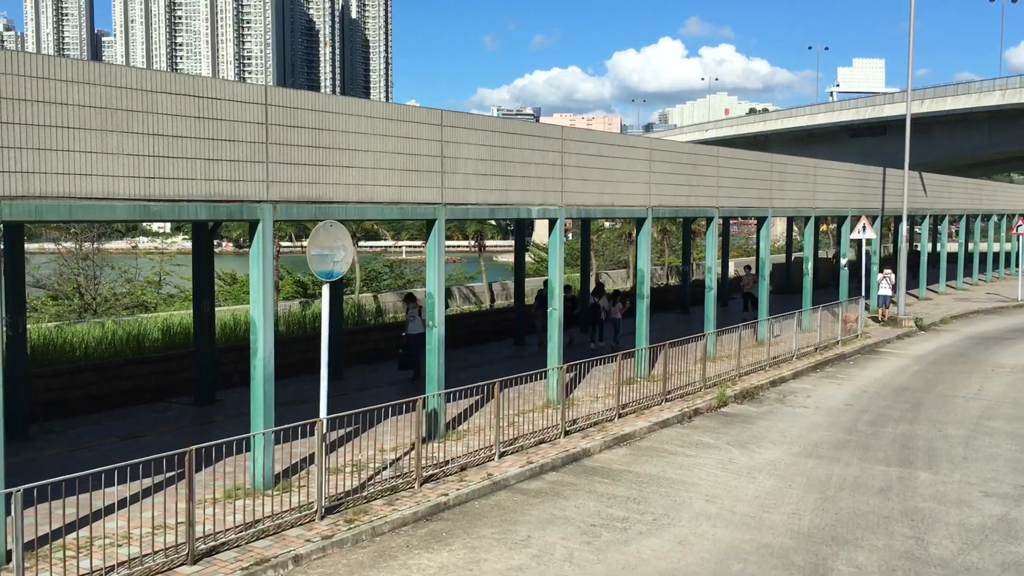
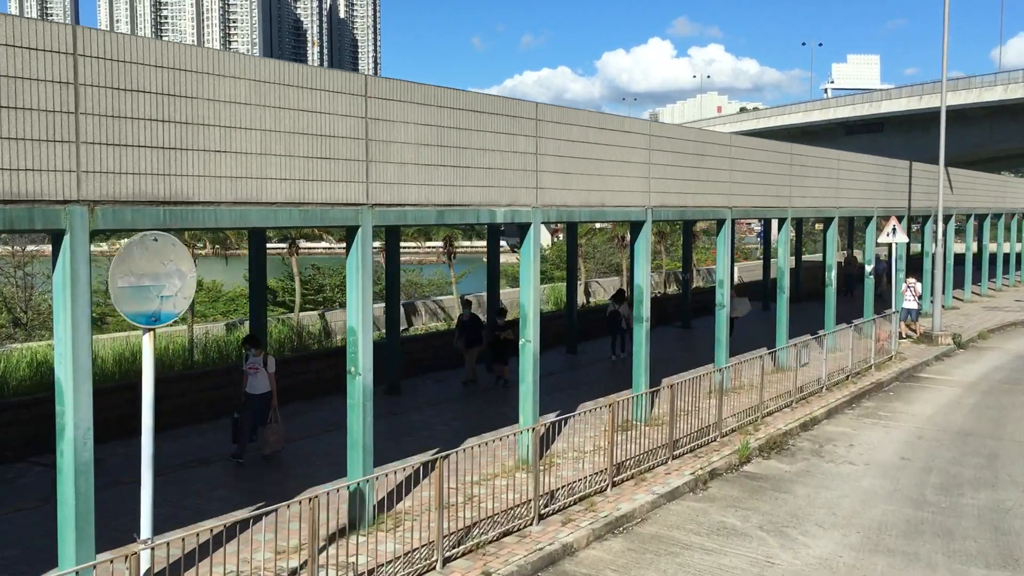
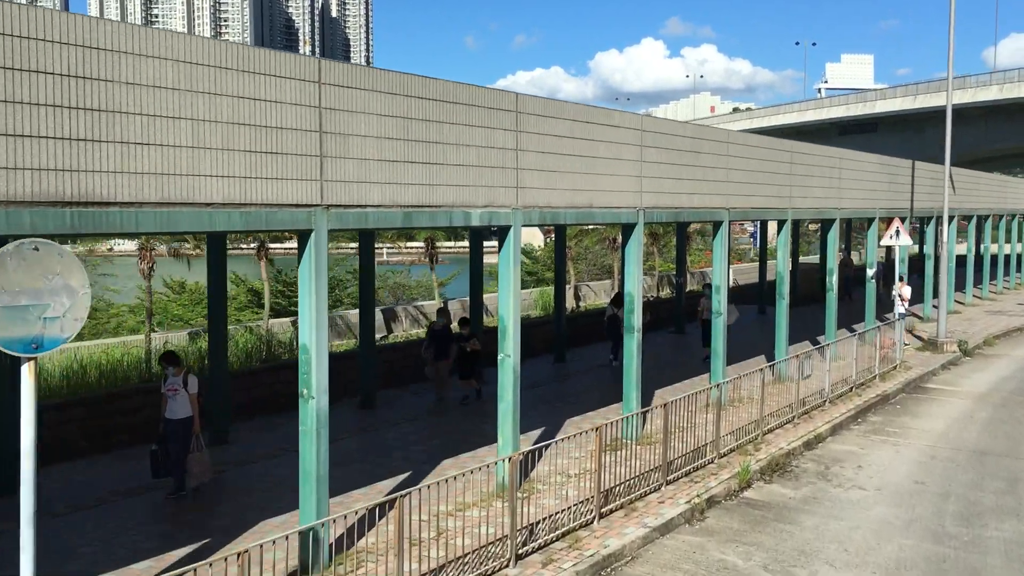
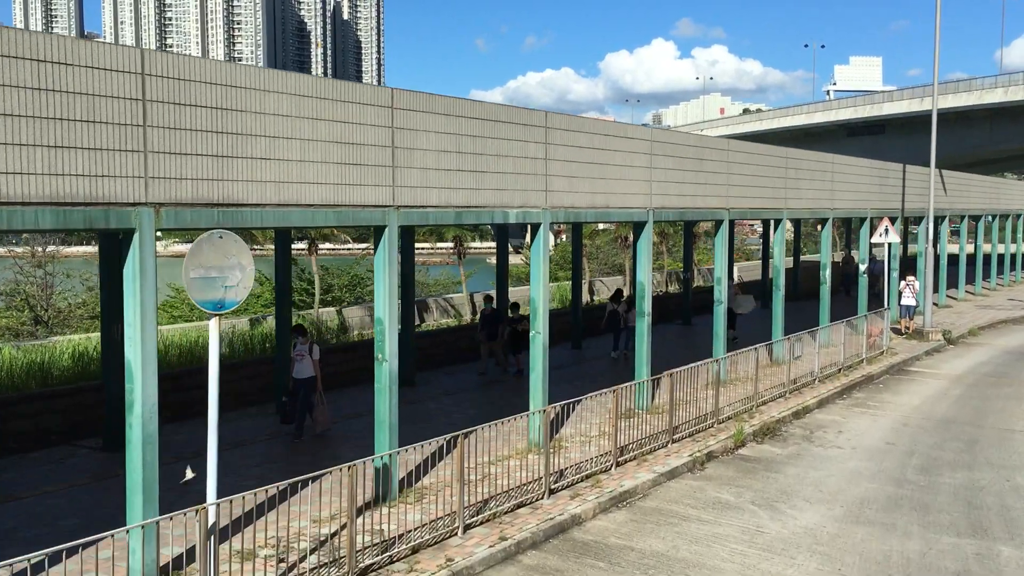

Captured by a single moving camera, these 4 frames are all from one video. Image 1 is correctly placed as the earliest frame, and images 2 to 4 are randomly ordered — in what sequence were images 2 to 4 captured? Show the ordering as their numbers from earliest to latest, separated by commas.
4, 2, 3
